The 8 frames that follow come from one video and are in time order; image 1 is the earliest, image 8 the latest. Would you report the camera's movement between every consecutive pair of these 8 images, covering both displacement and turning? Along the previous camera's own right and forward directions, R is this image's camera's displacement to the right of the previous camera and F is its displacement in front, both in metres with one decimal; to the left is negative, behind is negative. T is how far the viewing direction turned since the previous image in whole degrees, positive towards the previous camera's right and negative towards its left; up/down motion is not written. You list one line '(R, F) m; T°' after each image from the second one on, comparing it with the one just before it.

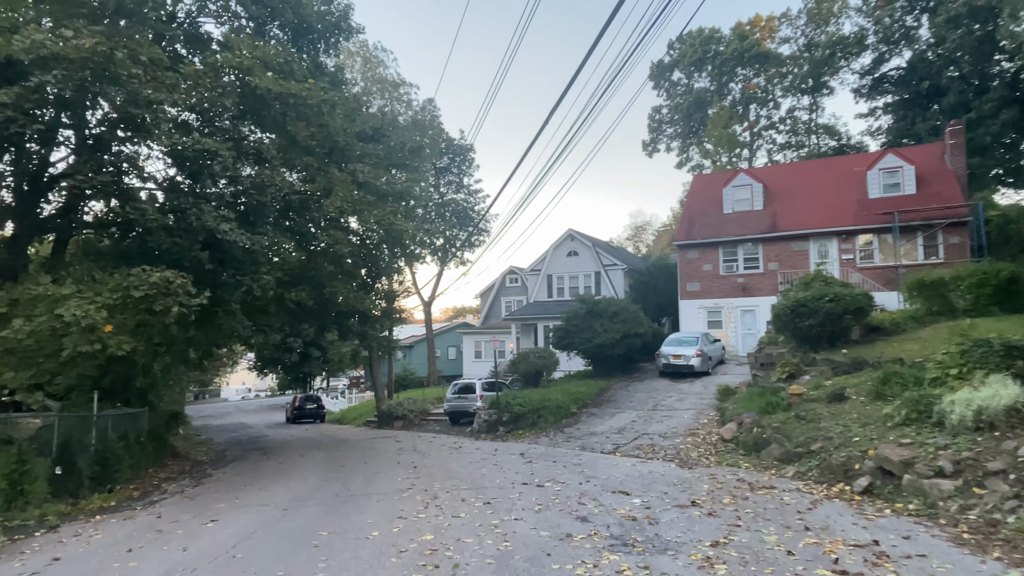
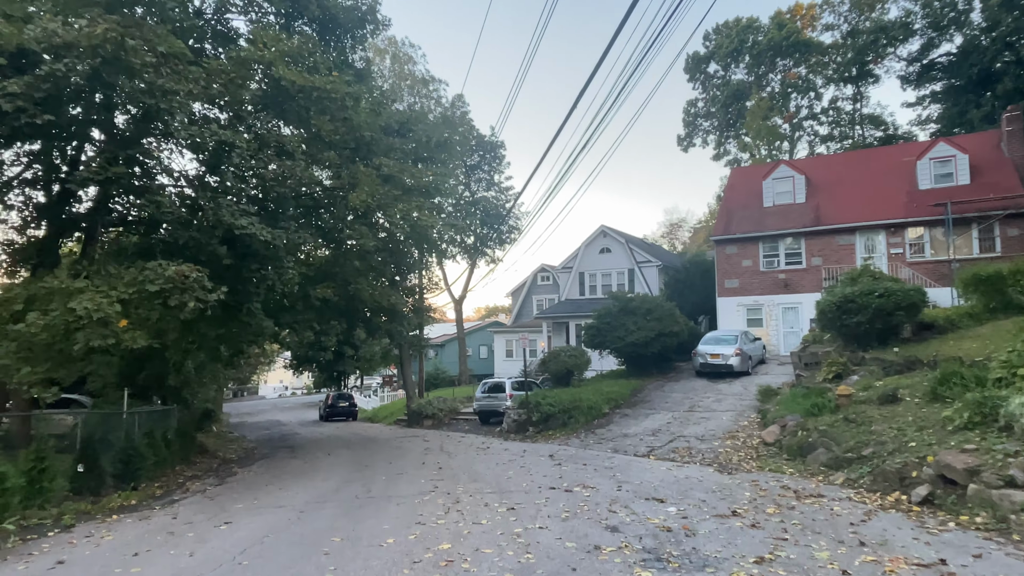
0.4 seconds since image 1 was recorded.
(+0.1, +0.6) m; -3°
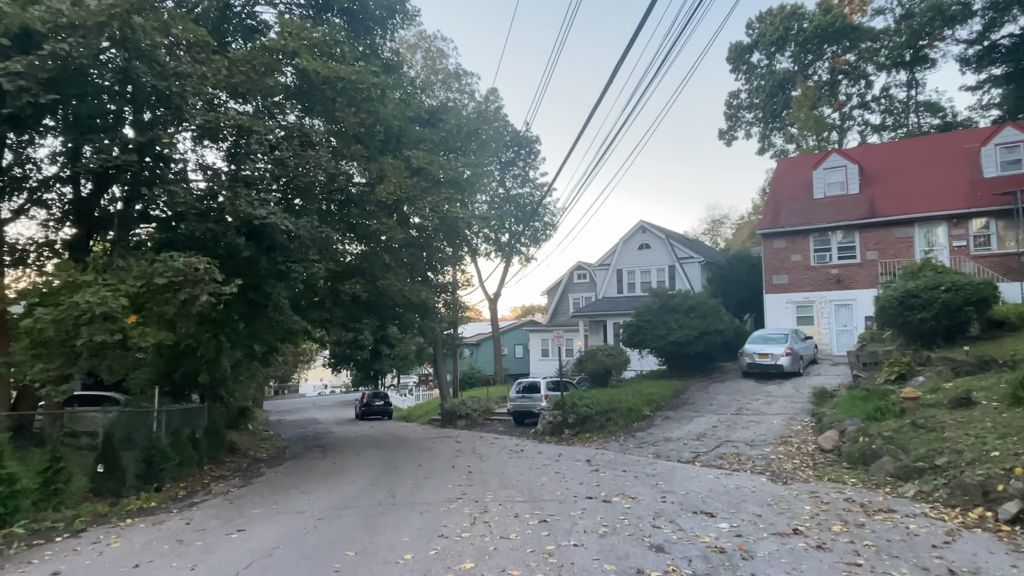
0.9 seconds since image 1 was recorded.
(+0.1, +0.8) m; -4°
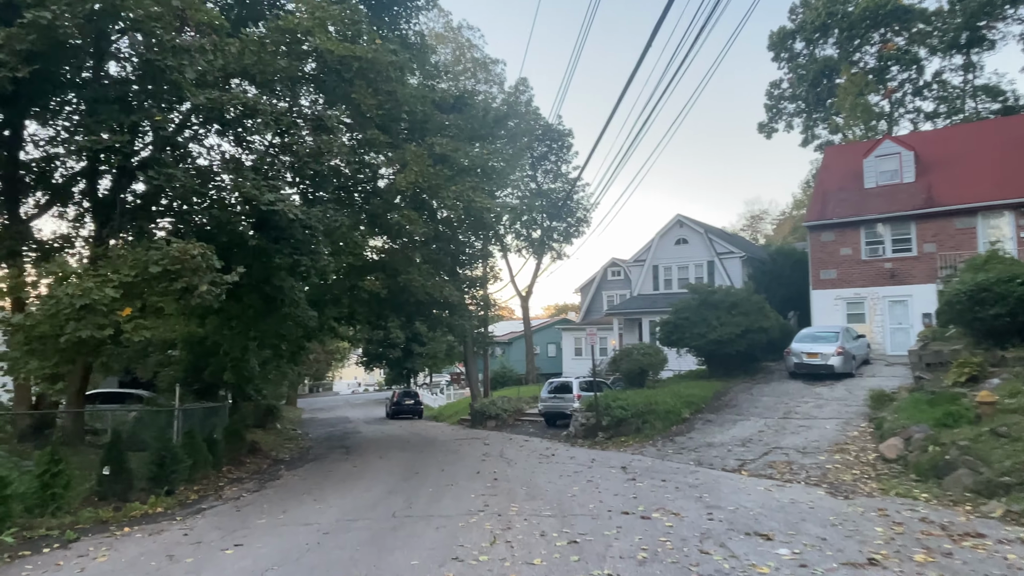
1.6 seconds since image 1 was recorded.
(+0.1, +1.0) m; -3°
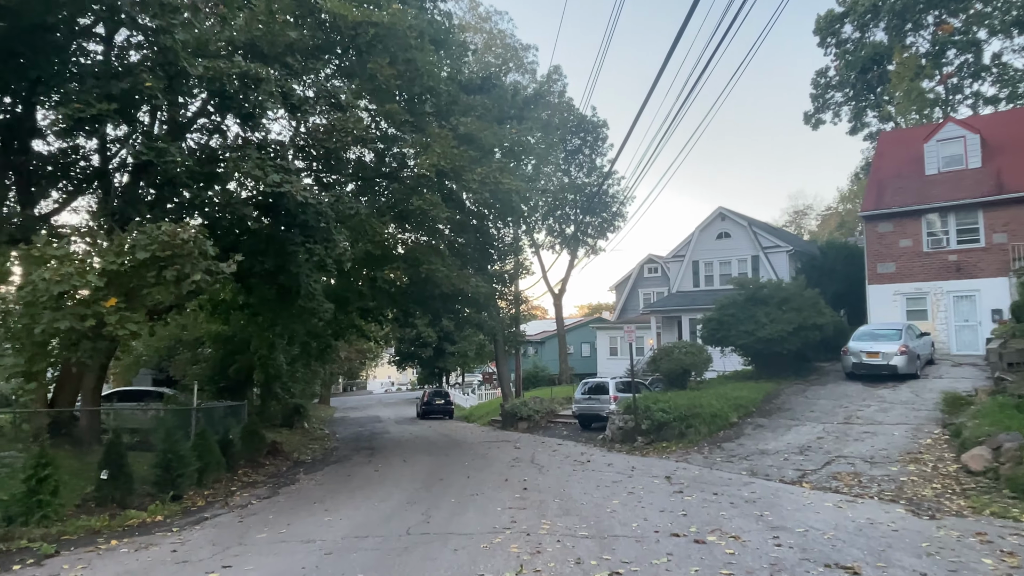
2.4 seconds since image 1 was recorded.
(0.0, +1.2) m; -3°
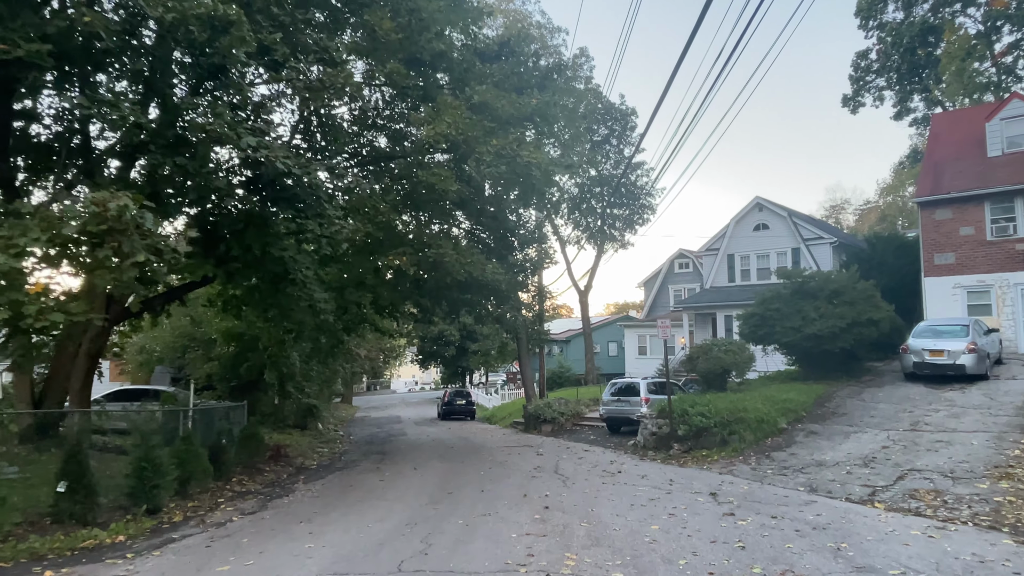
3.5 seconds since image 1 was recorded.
(+0.1, +1.6) m; -2°
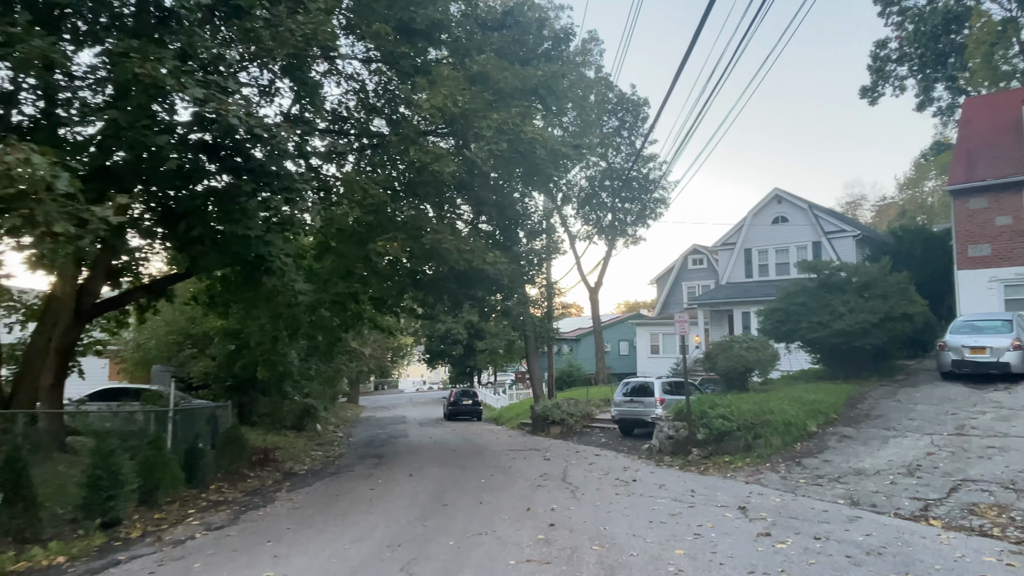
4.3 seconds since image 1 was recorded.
(+0.1, +1.2) m; -1°
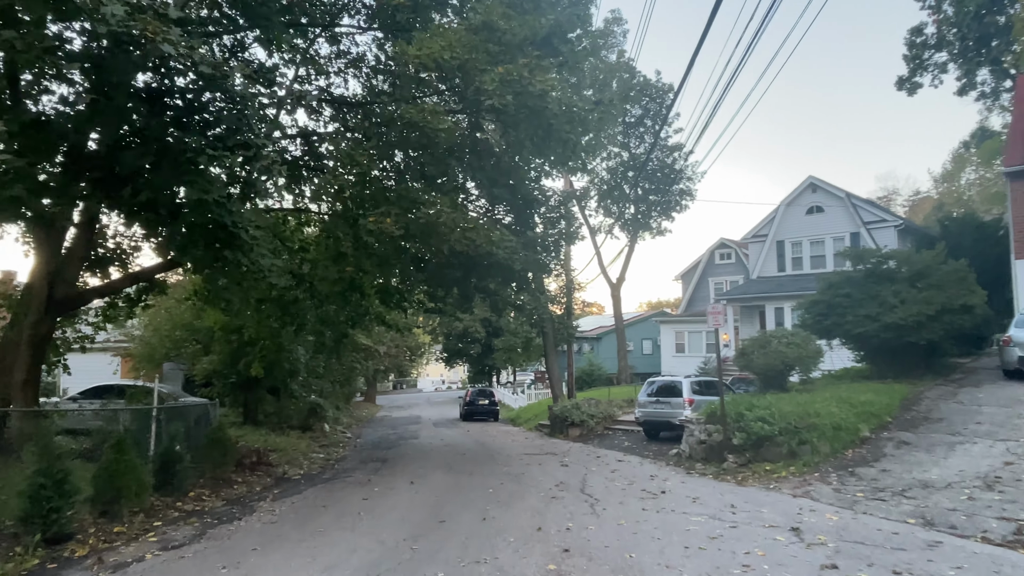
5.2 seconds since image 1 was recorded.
(+0.2, +1.4) m; -2°
